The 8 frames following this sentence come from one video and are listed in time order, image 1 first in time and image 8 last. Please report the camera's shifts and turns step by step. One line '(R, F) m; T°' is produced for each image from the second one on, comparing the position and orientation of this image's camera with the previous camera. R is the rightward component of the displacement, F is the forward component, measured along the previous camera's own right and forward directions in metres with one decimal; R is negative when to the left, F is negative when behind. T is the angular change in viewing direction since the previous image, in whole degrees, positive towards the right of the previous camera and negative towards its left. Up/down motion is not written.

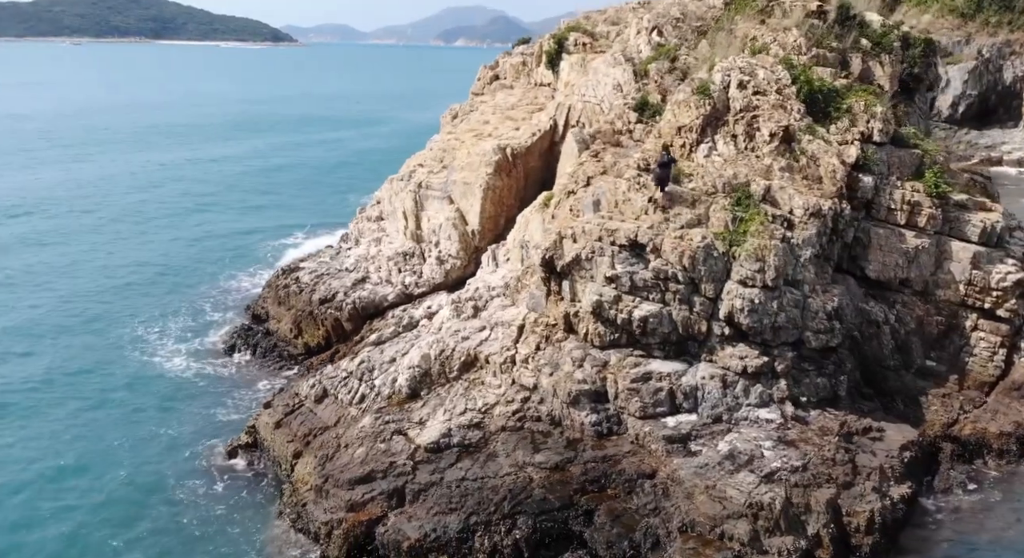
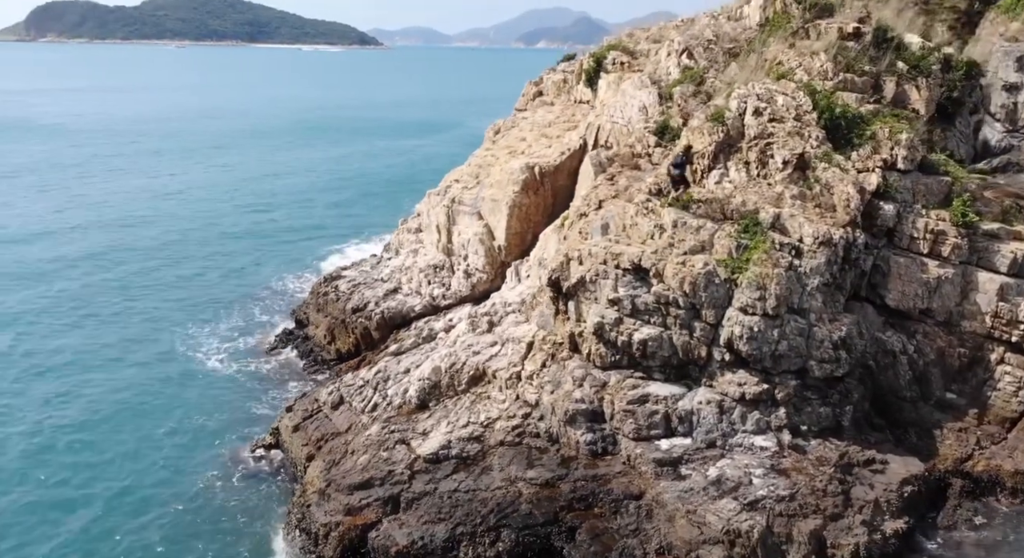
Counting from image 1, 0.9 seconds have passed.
(+1.2, -0.5) m; -5°
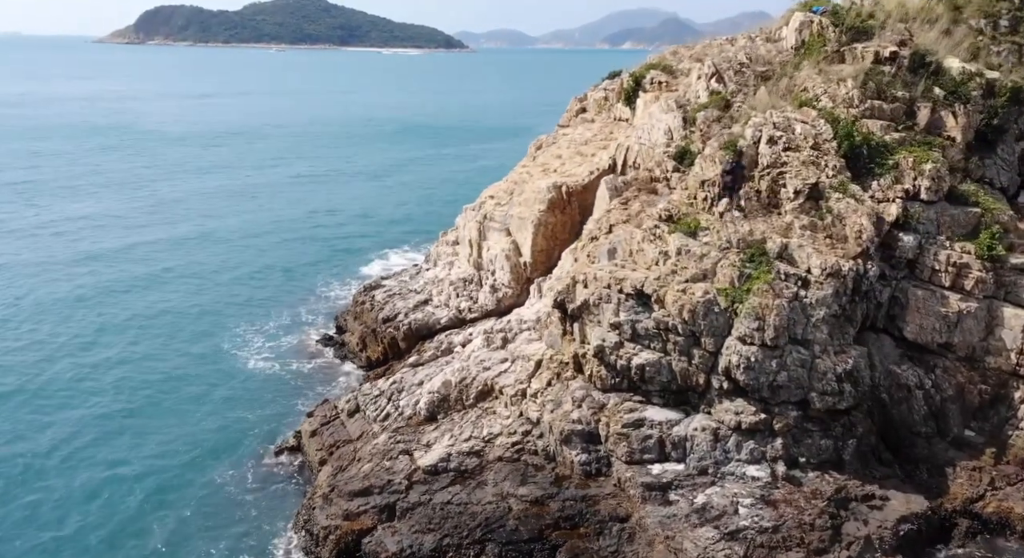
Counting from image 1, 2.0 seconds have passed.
(+1.3, -0.4) m; -6°
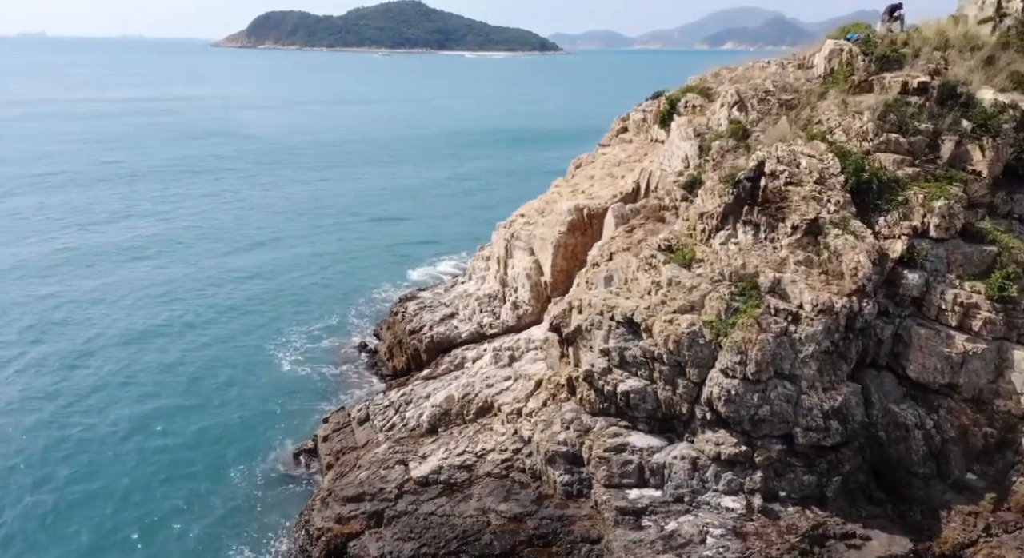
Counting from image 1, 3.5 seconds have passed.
(+1.7, -0.6) m; -6°
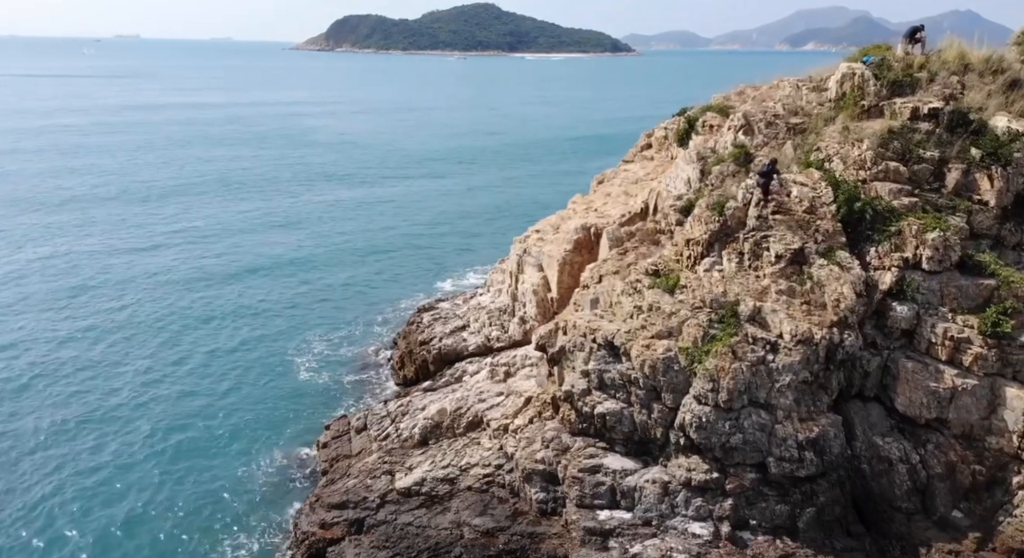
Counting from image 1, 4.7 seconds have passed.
(+1.5, -0.4) m; -5°
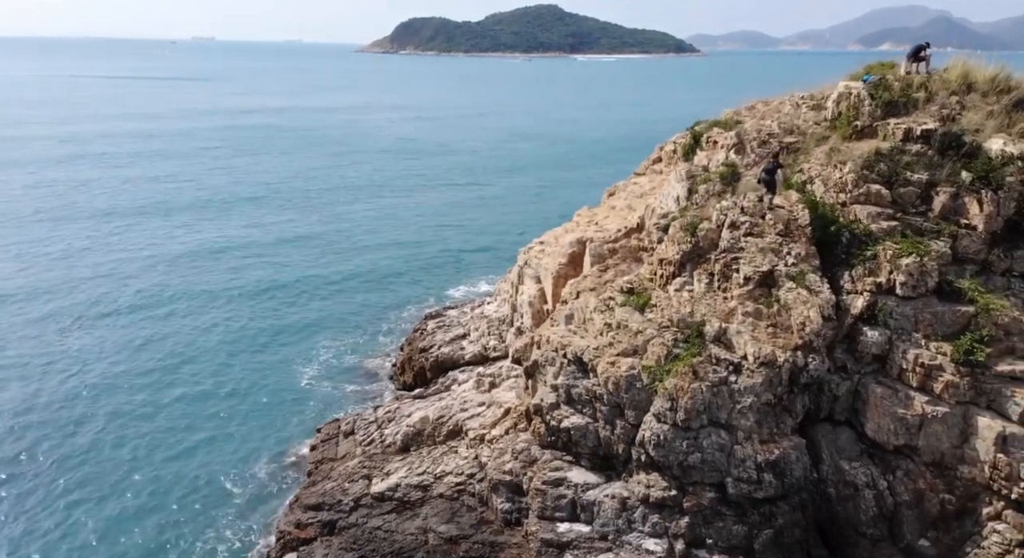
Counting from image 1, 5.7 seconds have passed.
(+1.6, -0.4) m; -4°
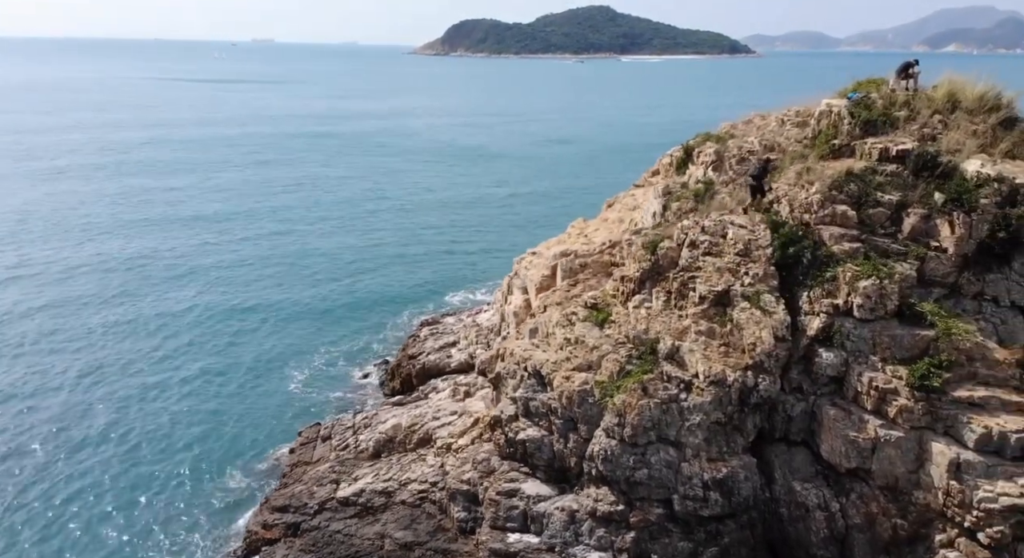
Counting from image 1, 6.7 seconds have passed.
(+1.7, -0.4) m; -3°
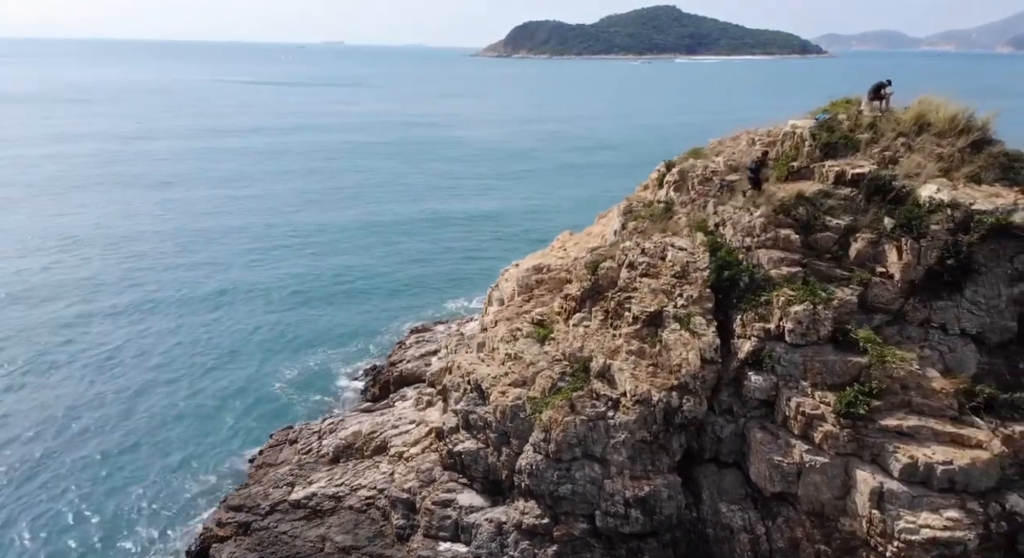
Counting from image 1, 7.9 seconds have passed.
(+2.4, -0.4) m; -4°
